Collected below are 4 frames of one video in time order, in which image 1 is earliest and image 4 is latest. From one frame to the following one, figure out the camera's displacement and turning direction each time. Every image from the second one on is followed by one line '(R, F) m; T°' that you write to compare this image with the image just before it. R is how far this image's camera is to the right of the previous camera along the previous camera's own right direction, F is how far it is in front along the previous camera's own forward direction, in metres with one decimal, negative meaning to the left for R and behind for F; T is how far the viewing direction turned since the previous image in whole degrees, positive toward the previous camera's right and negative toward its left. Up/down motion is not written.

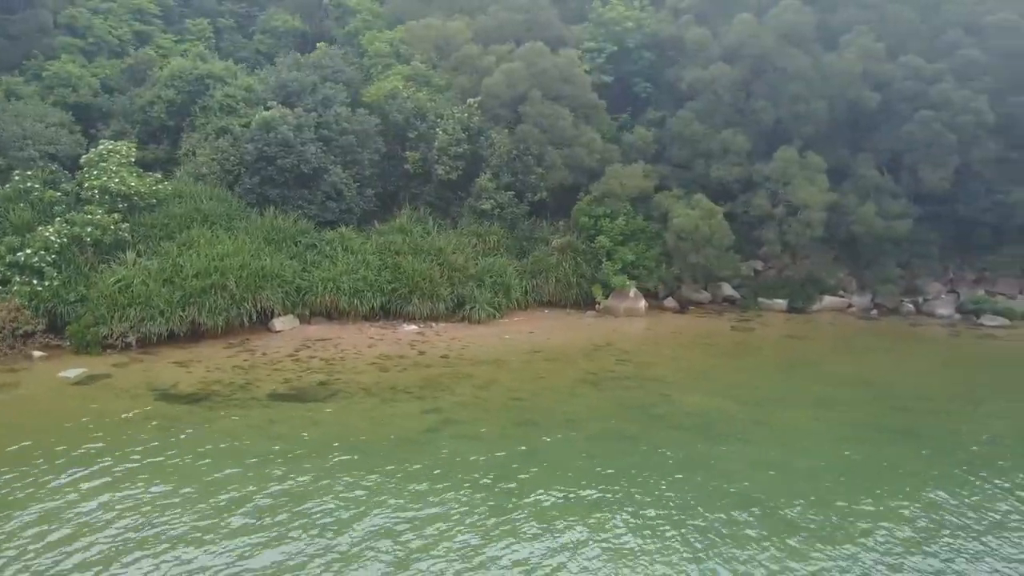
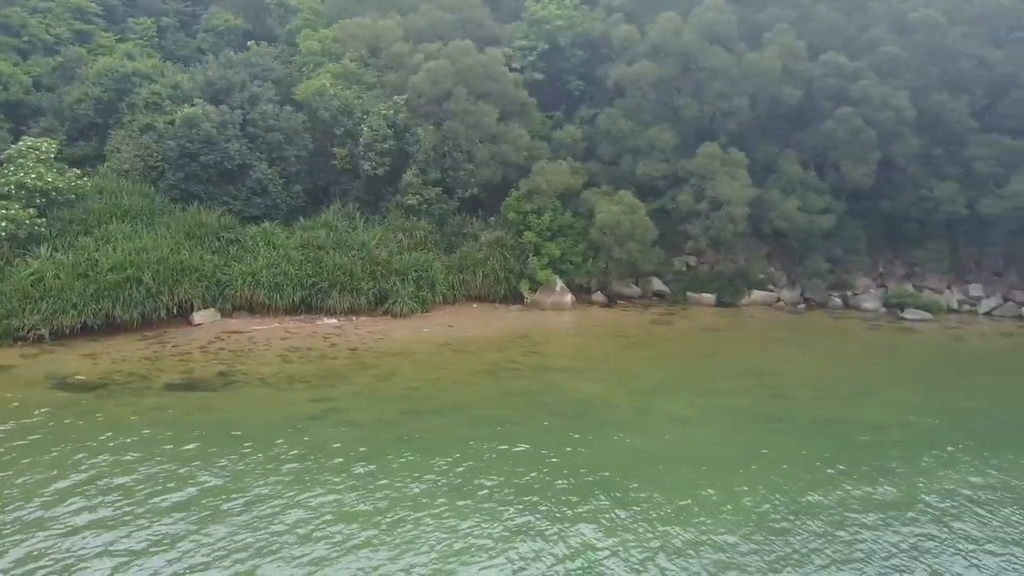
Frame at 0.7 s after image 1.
(+1.9, -0.3) m; 0°
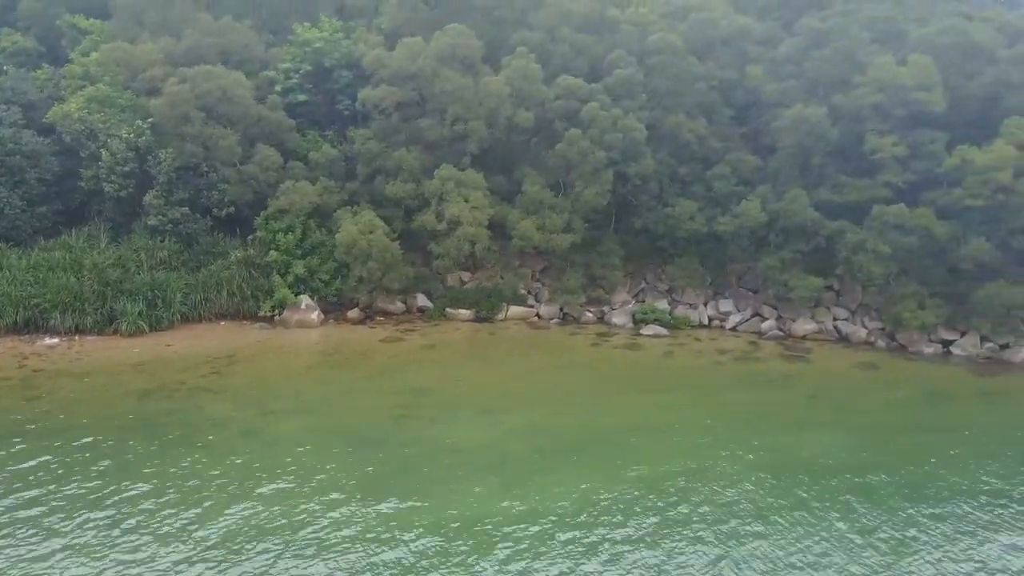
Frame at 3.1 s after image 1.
(+6.9, -0.6) m; 0°
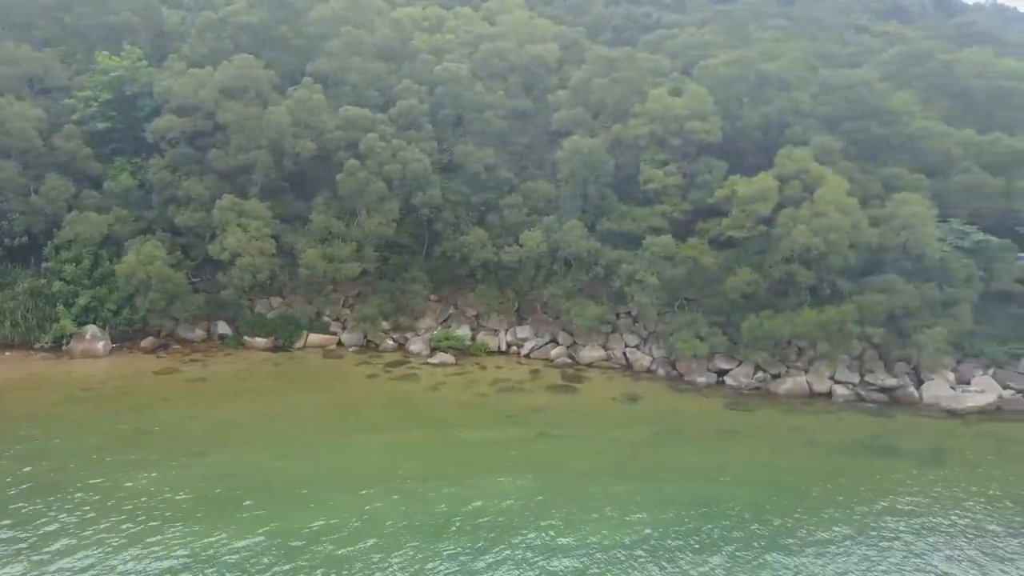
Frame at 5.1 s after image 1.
(+5.8, 0.0) m; 0°
